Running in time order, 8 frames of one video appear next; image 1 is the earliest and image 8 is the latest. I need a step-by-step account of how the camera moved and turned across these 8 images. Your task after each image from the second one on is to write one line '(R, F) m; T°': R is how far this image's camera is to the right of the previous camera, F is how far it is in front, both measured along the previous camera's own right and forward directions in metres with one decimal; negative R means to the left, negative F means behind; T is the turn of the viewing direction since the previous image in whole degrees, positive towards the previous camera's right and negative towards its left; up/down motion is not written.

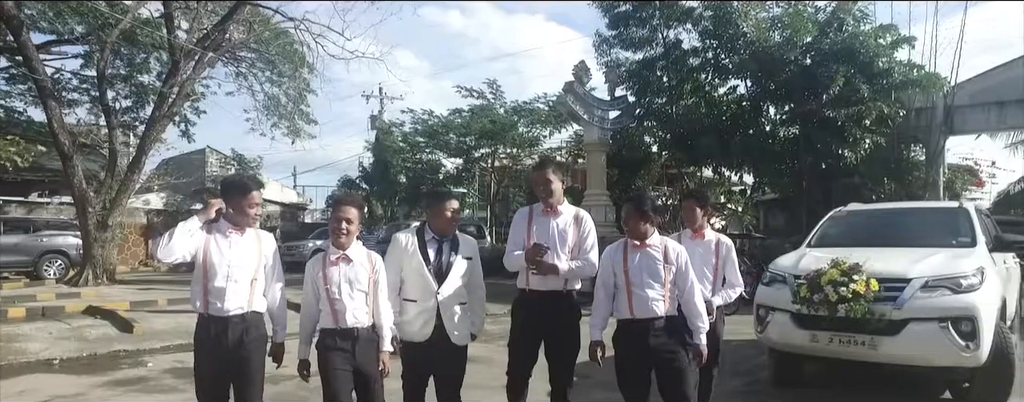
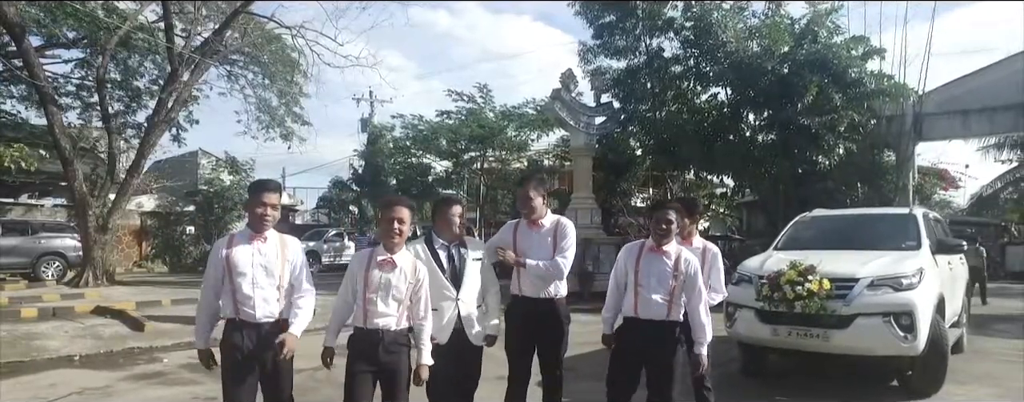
(-0.1, -0.6) m; +1°
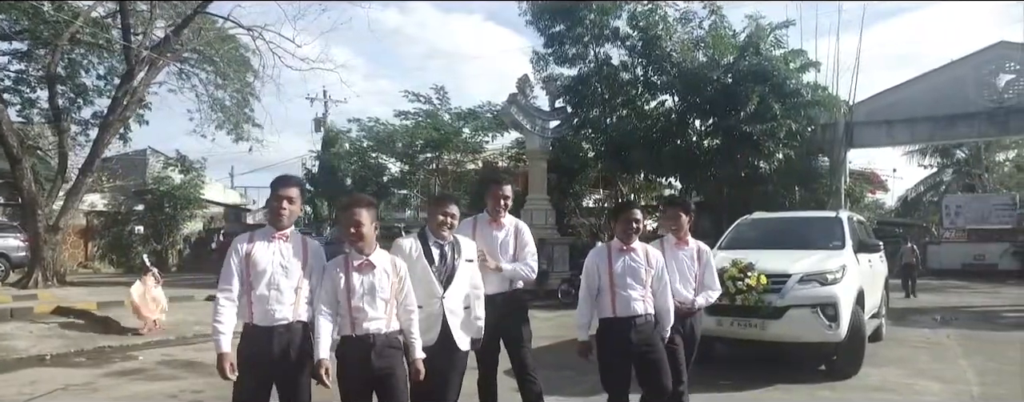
(-0.2, -0.5) m; +4°
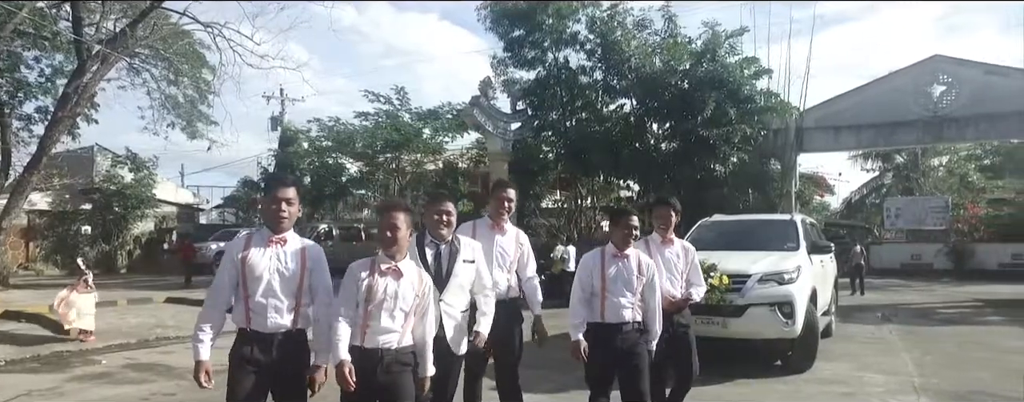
(-0.2, -0.2) m; +4°
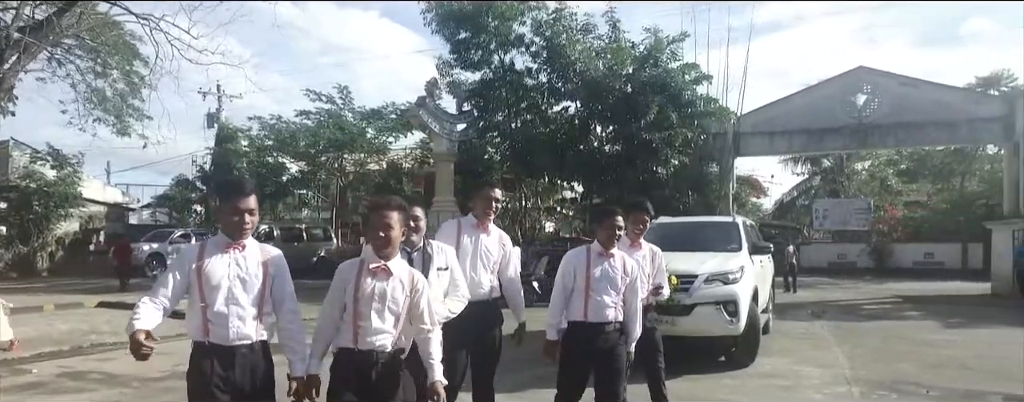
(-0.1, -0.1) m; +5°
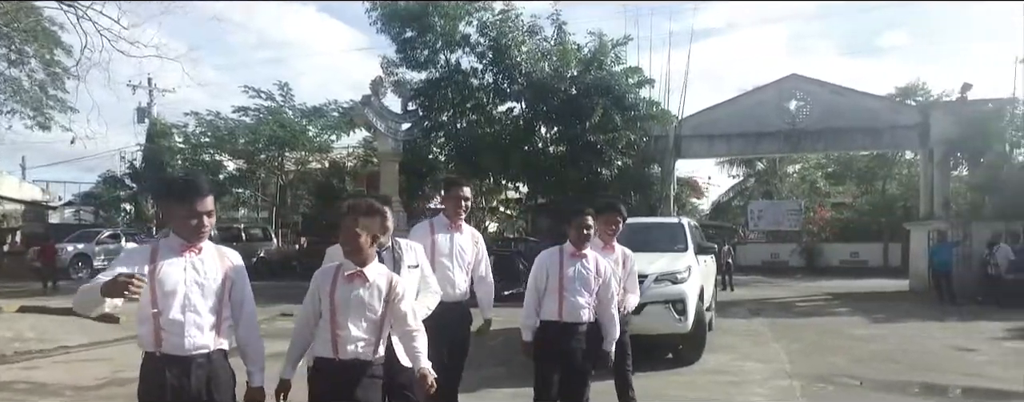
(-0.1, 0.0) m; +5°
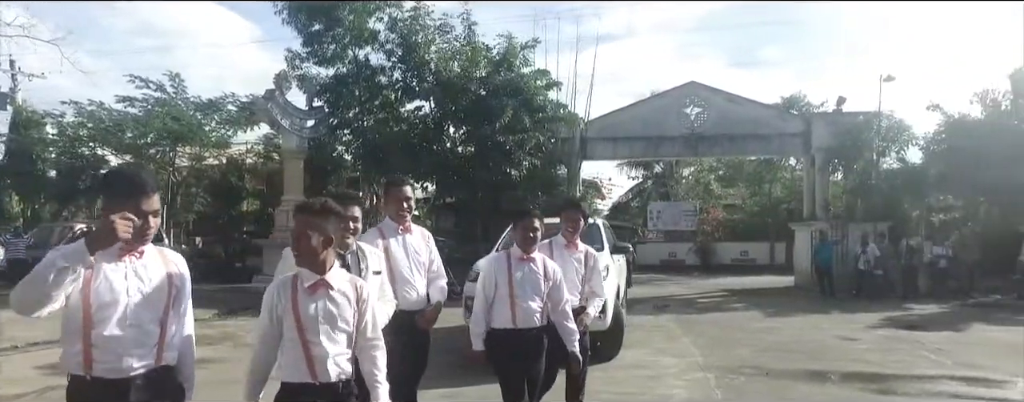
(-0.2, 0.0) m; +8°
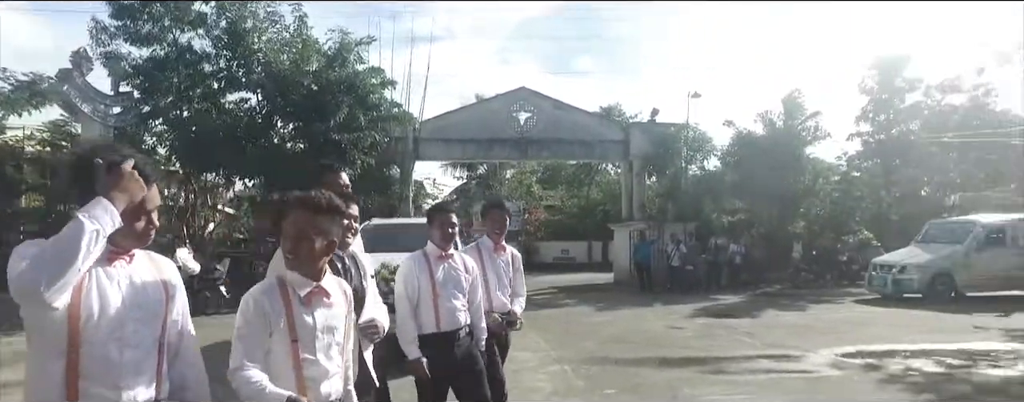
(-0.6, -0.1) m; +16°
